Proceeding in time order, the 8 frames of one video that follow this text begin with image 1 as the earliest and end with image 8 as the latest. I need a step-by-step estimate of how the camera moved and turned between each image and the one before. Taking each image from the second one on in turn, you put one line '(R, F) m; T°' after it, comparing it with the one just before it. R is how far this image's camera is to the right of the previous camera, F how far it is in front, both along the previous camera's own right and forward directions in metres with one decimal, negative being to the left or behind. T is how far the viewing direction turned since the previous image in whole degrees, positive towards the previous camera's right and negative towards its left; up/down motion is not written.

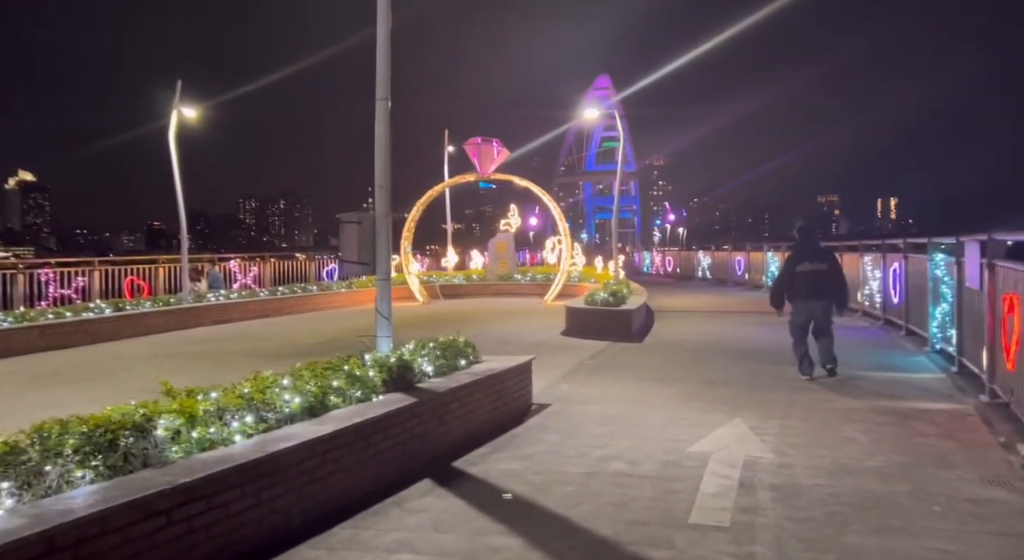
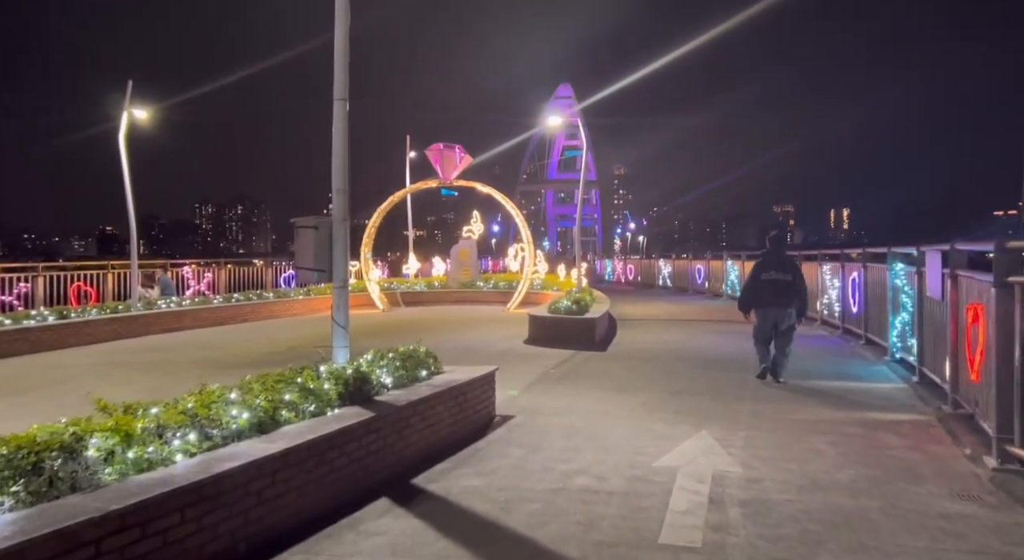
(0.0, +0.2) m; +3°
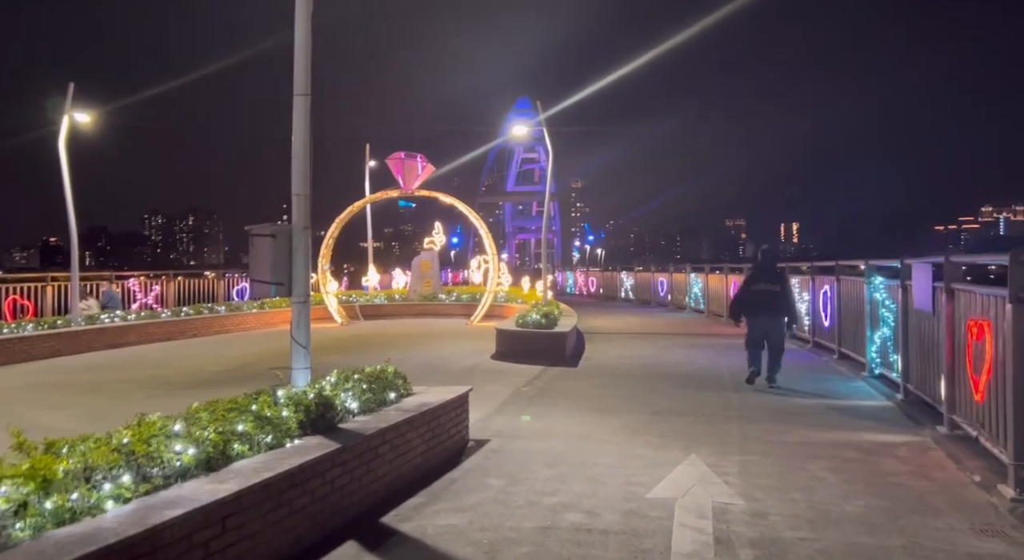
(-0.2, +0.5) m; +3°
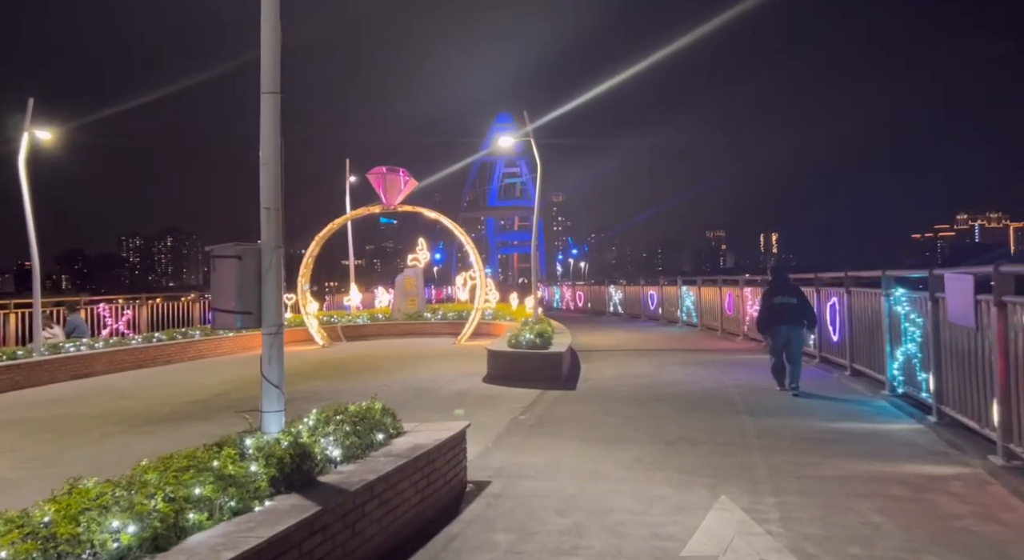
(-0.2, +0.8) m; +1°
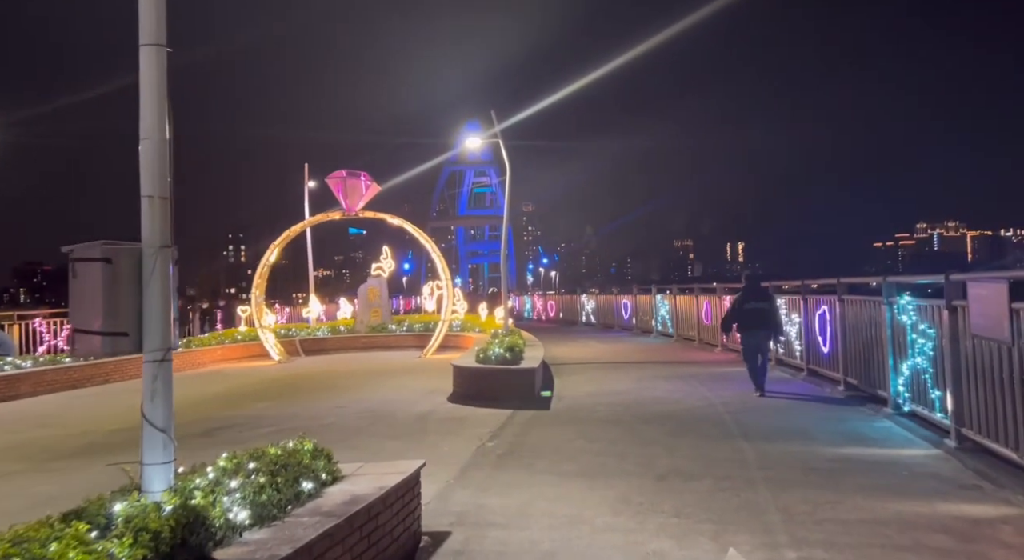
(+0.1, +1.1) m; +2°
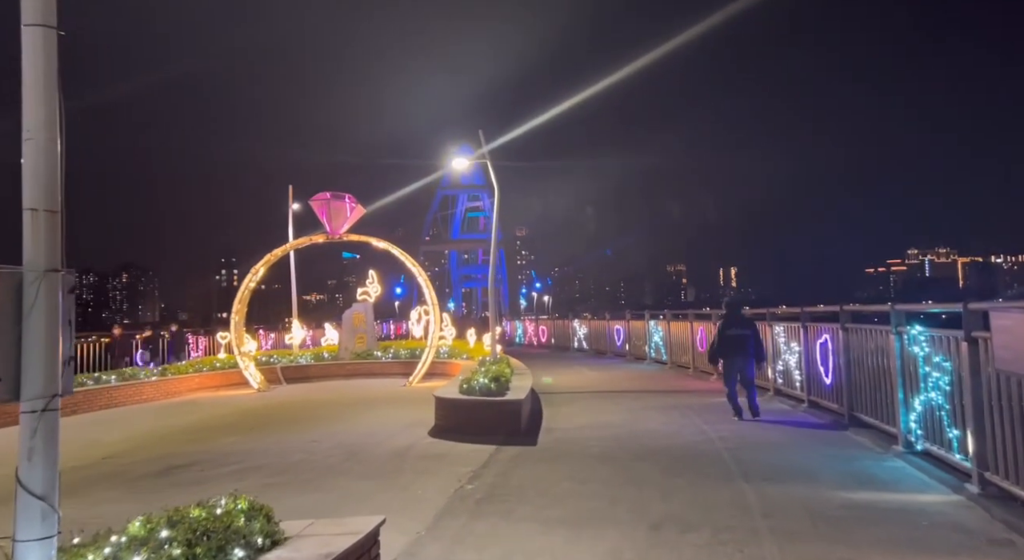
(+0.1, +0.6) m; 0°
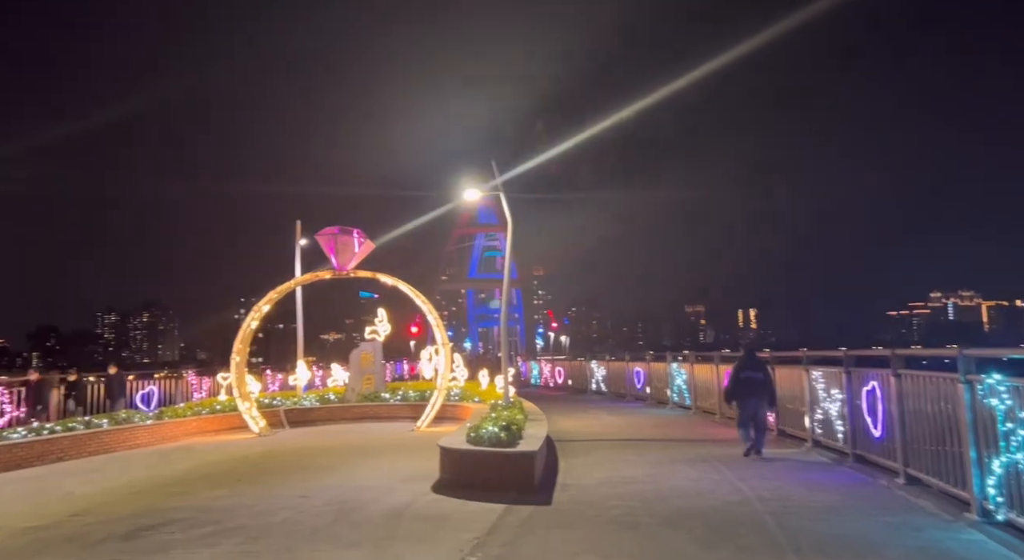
(+0.1, +1.0) m; -1°
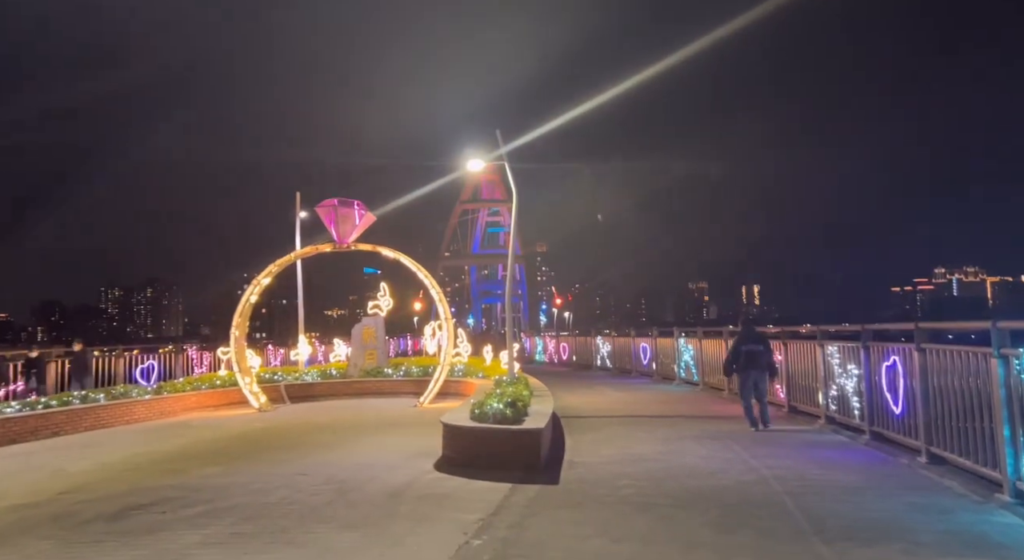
(0.0, +0.4) m; 0°
